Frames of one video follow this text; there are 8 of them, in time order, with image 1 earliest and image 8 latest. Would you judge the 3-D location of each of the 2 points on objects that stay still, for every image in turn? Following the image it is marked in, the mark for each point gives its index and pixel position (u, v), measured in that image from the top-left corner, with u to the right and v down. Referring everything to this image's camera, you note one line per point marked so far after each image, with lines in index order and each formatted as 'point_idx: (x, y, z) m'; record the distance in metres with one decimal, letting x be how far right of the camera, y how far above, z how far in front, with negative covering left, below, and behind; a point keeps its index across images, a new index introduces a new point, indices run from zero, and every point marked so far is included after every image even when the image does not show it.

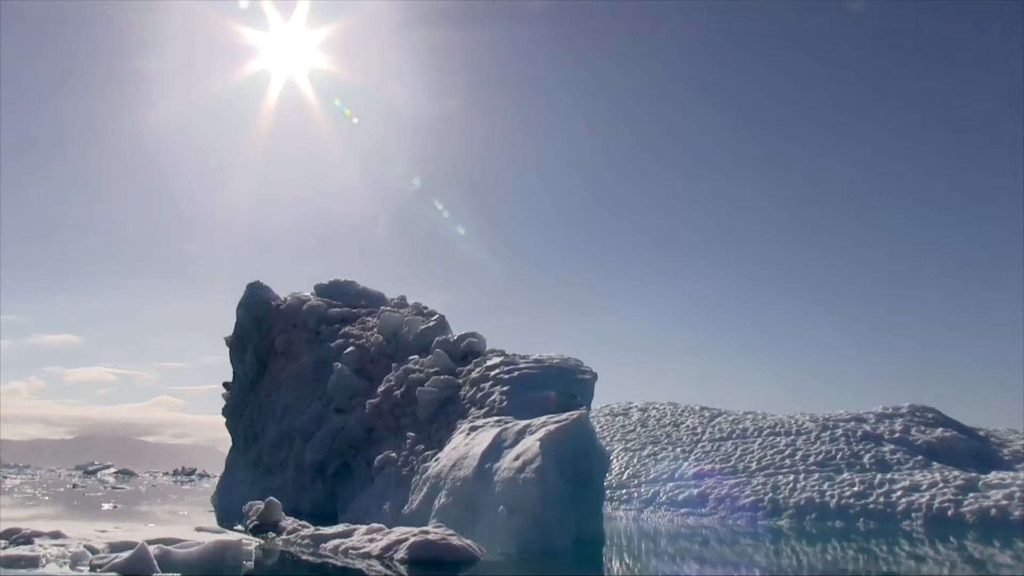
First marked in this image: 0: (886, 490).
0: (+10.0, -5.4, +18.4) m
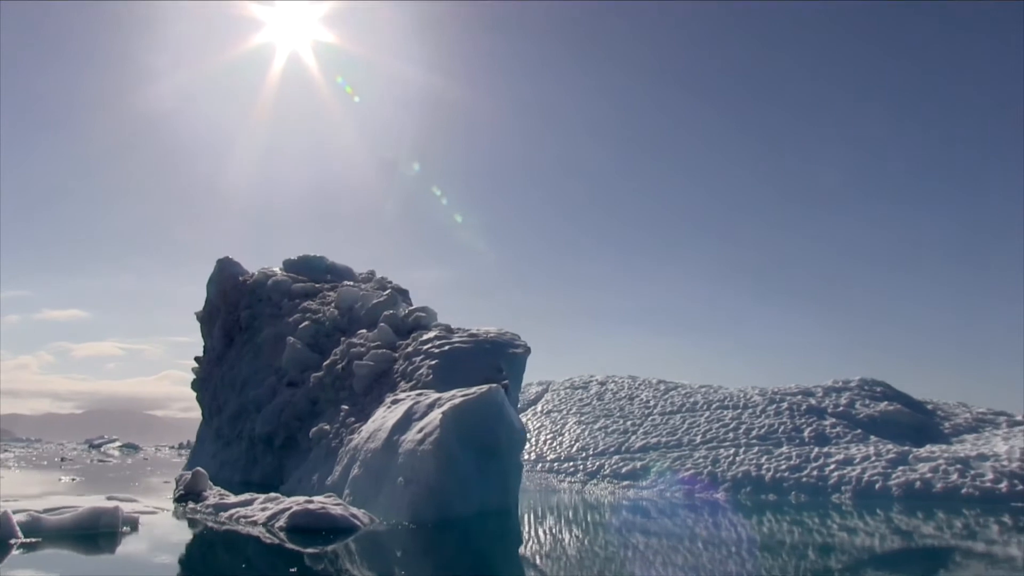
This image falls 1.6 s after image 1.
0: (+8.3, -4.7, +18.5) m
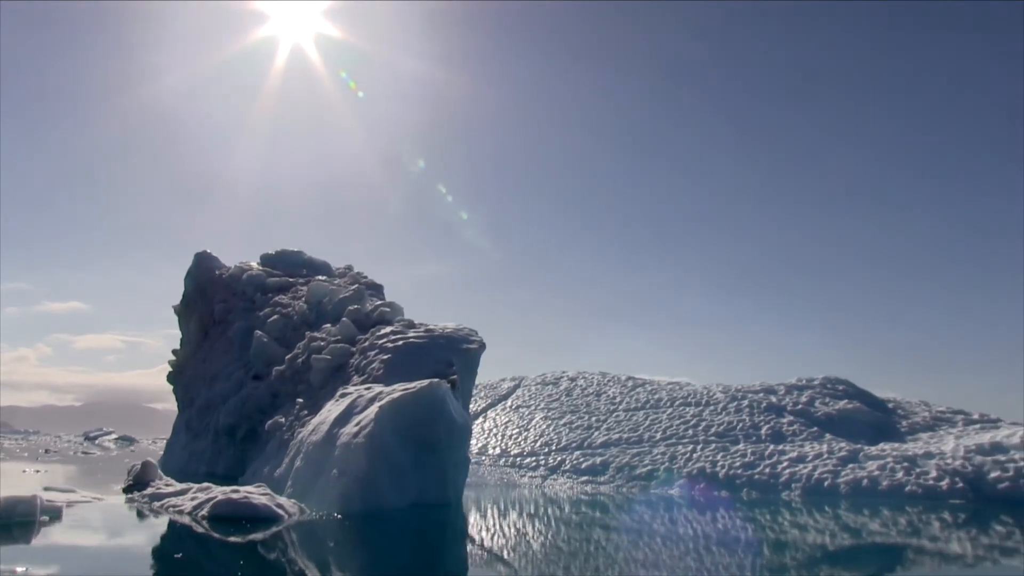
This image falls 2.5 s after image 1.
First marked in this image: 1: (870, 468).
0: (+7.1, -4.7, +18.6) m
1: (+9.1, -4.6, +17.6) m
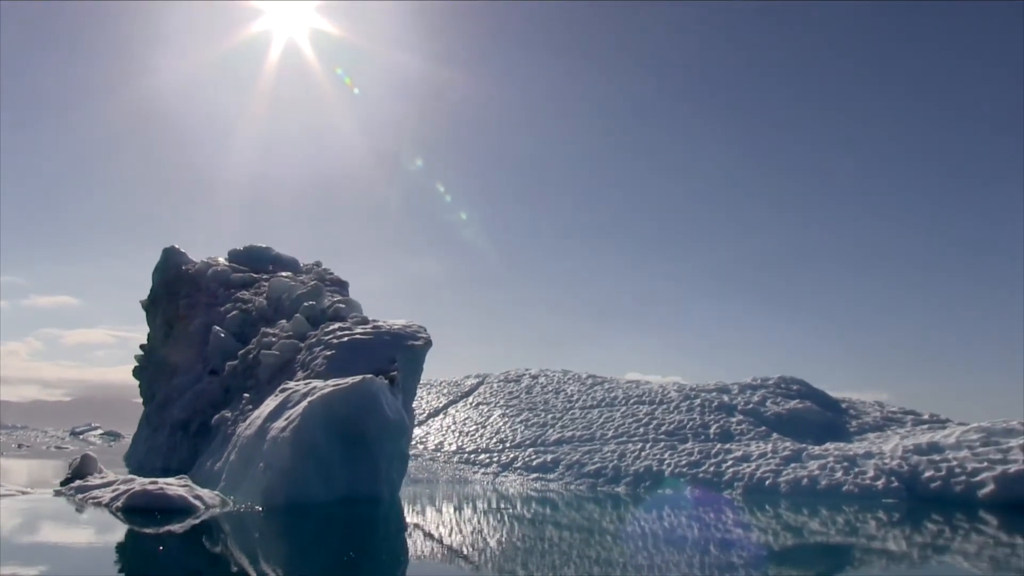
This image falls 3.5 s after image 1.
0: (+5.6, -4.7, +18.8) m
1: (+7.7, -4.6, +17.8) m
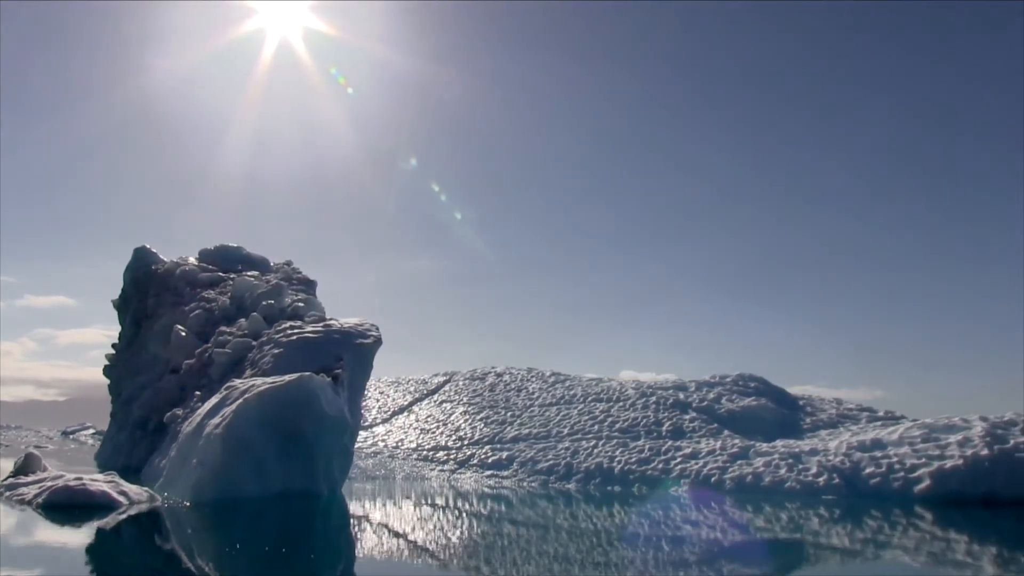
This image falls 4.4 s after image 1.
0: (+4.3, -4.6, +18.9) m
1: (+6.4, -4.6, +17.9) m
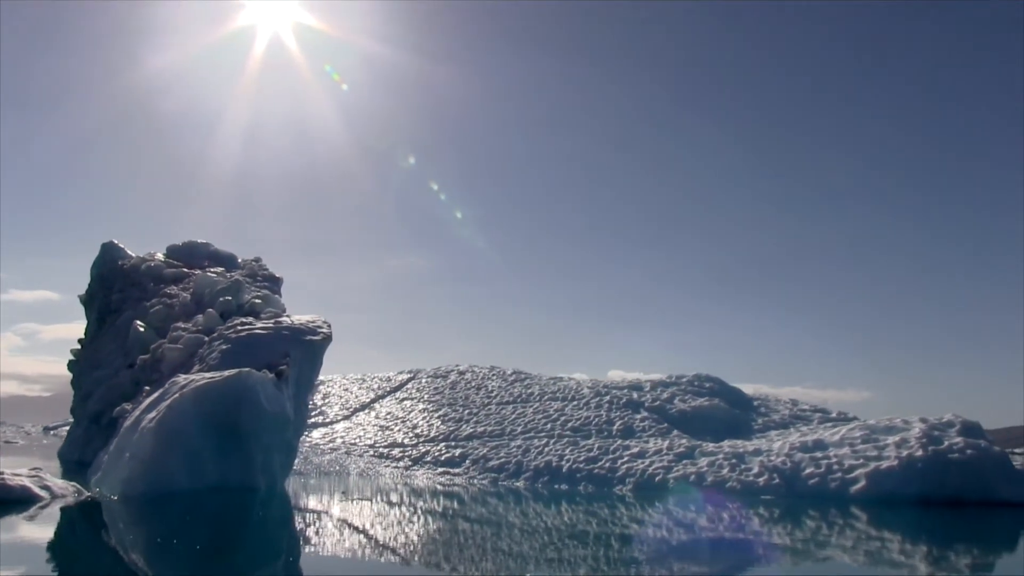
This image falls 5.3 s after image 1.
0: (+2.9, -4.6, +19.1) m
1: (+5.0, -4.6, +18.1) m
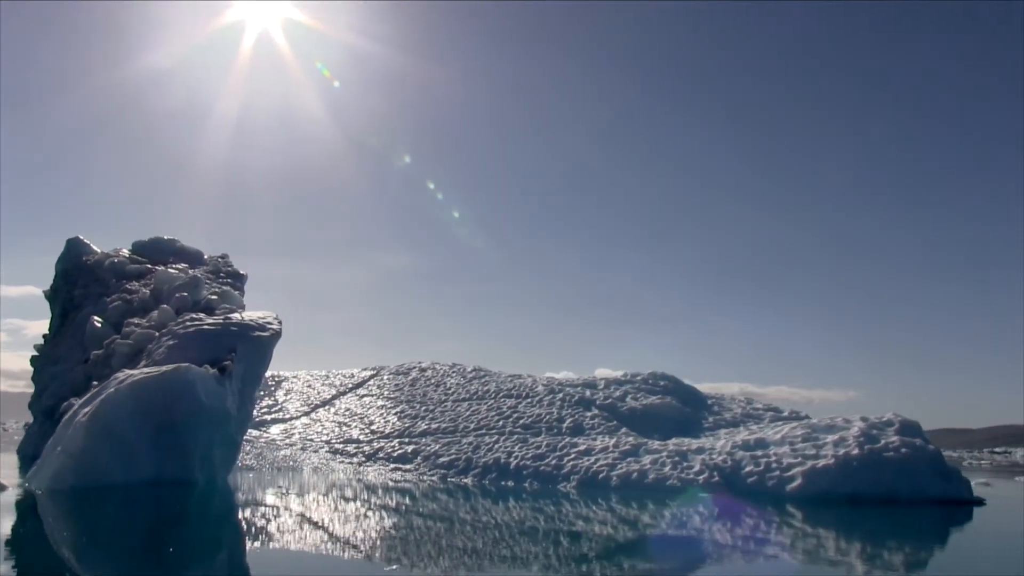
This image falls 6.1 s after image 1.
0: (+1.5, -4.6, +19.3) m
1: (+3.6, -4.6, +18.3) m
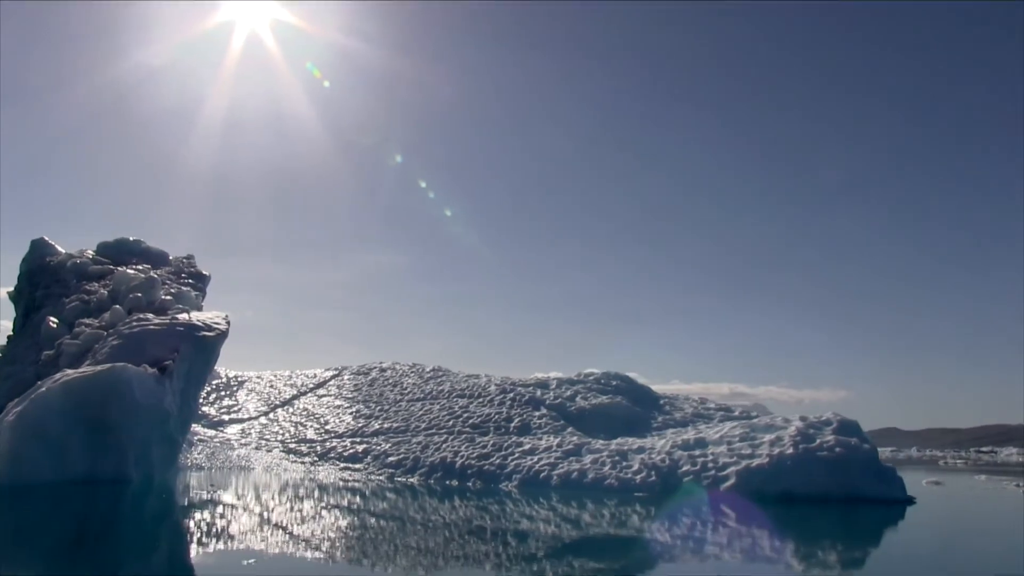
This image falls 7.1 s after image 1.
0: (0.0, -4.6, +19.4) m
1: (+2.0, -4.6, +18.5) m
